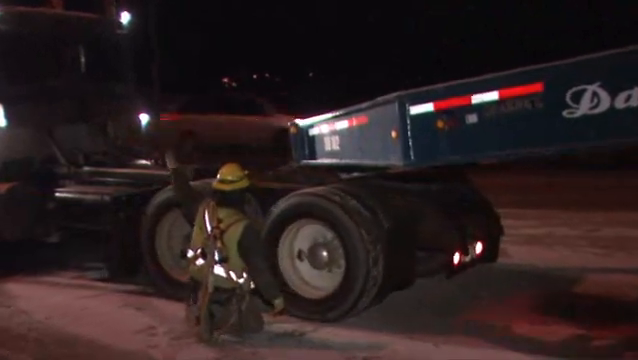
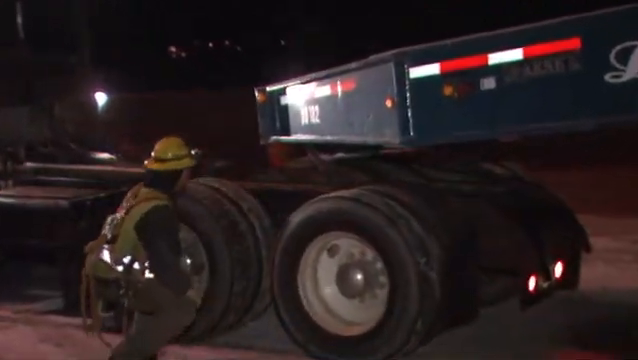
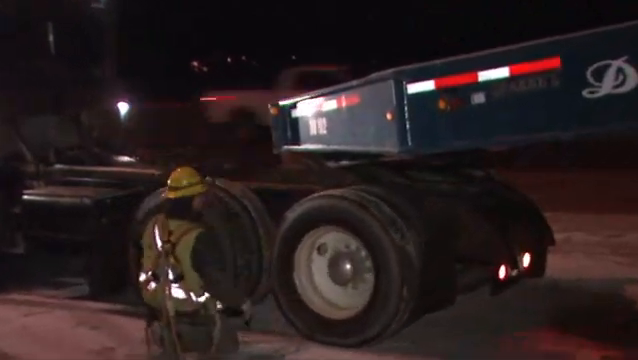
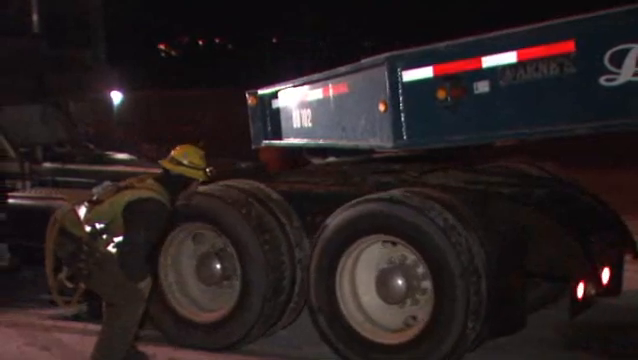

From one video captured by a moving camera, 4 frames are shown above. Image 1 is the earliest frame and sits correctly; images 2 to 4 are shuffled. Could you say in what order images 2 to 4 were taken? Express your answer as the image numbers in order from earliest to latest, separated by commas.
3, 2, 4
